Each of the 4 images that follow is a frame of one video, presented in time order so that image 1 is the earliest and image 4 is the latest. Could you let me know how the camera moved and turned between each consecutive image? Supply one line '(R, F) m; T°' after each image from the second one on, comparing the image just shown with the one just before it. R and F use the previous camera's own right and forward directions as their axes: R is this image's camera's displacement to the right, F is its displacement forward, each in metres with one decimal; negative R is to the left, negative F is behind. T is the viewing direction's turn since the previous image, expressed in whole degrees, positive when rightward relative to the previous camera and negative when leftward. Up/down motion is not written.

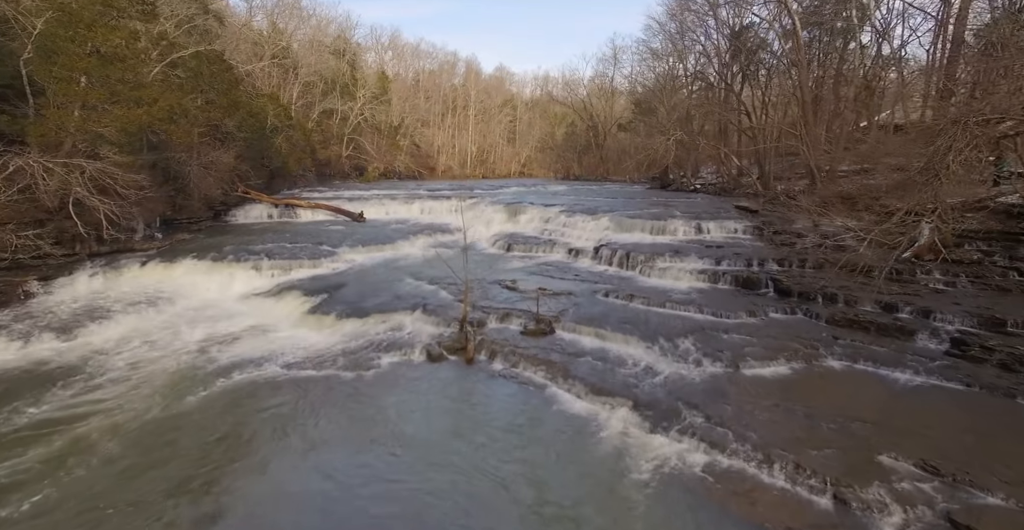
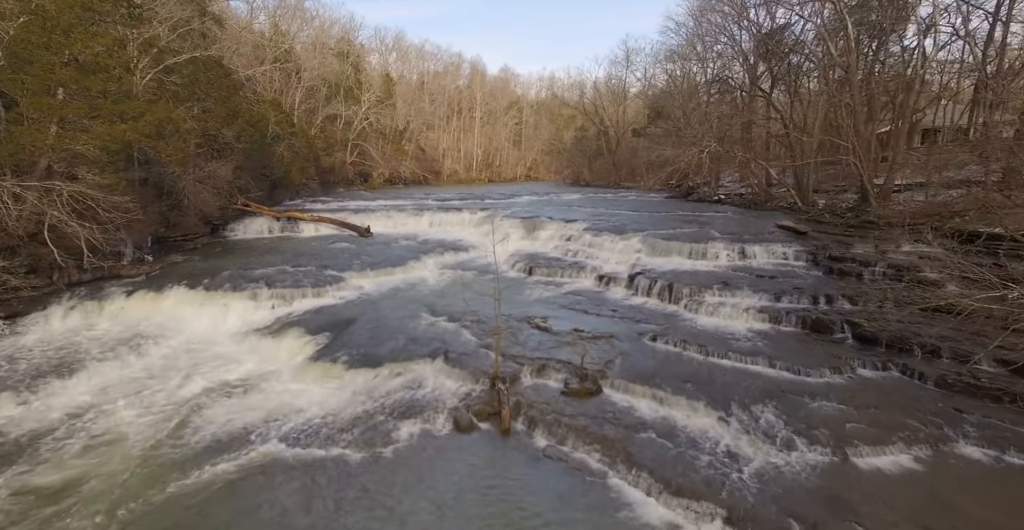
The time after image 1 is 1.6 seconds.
(-0.5, +1.3) m; 0°
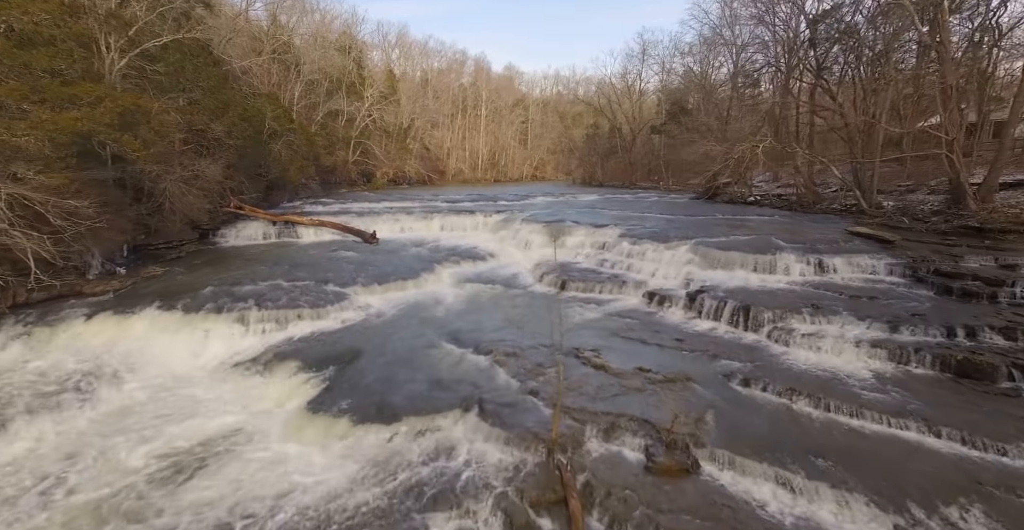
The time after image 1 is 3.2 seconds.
(-0.7, +2.0) m; 0°
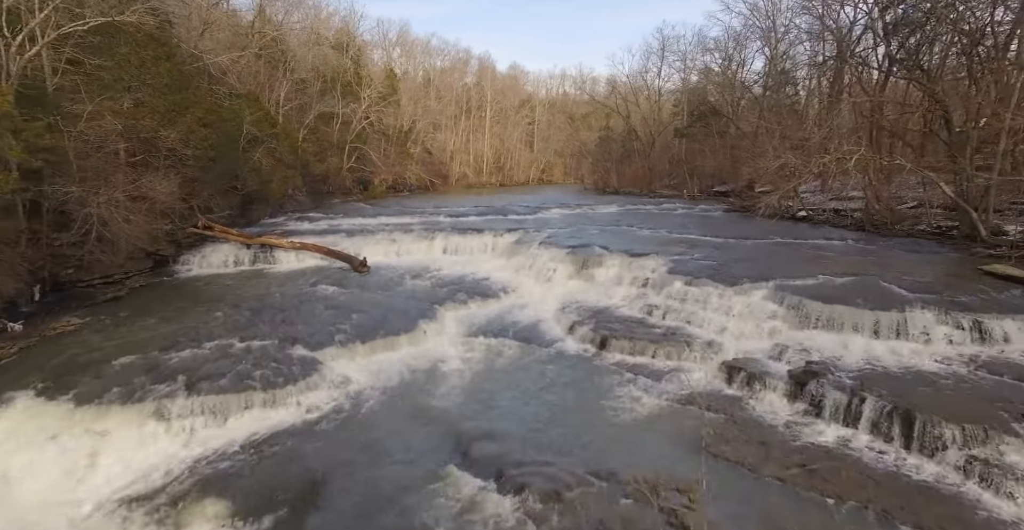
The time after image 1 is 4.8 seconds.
(-0.4, +3.1) m; 0°
